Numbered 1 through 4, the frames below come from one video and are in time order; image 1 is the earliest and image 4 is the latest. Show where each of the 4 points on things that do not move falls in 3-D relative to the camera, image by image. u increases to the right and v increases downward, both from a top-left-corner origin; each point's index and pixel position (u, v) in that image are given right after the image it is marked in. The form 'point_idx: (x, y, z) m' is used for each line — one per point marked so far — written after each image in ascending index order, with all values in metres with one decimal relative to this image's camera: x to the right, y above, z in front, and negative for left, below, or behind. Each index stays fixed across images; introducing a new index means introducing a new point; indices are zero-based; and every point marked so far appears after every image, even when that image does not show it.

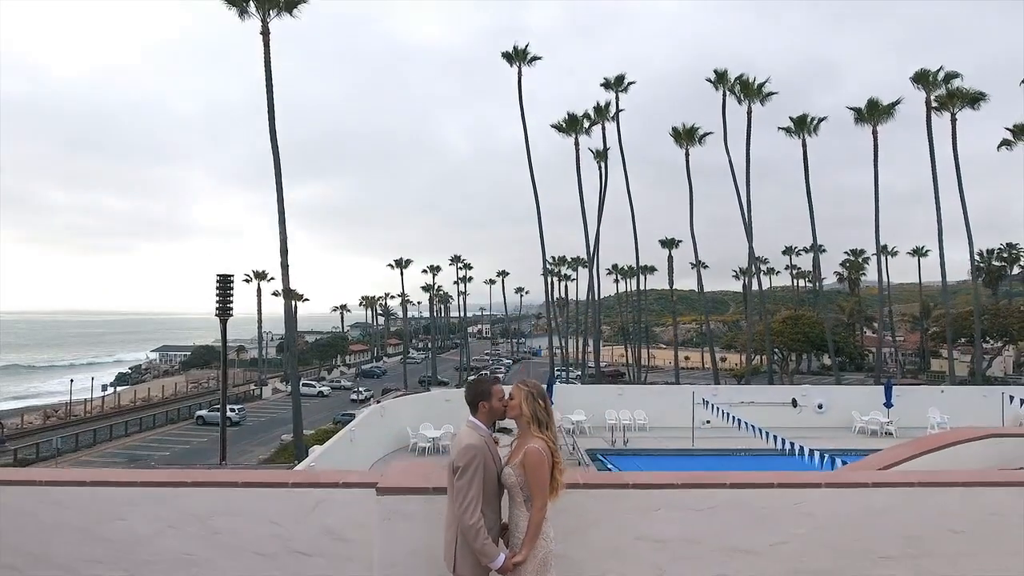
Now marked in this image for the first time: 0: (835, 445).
0: (+7.7, -3.7, +13.1) m
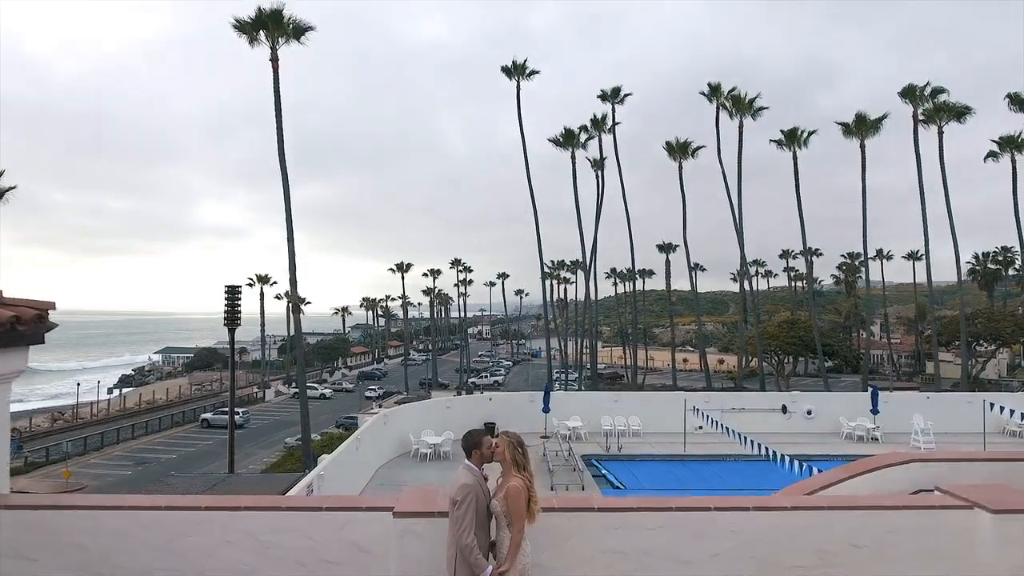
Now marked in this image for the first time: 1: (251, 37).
0: (+7.7, -4.0, +13.6) m
1: (-4.7, +4.5, +9.9) m
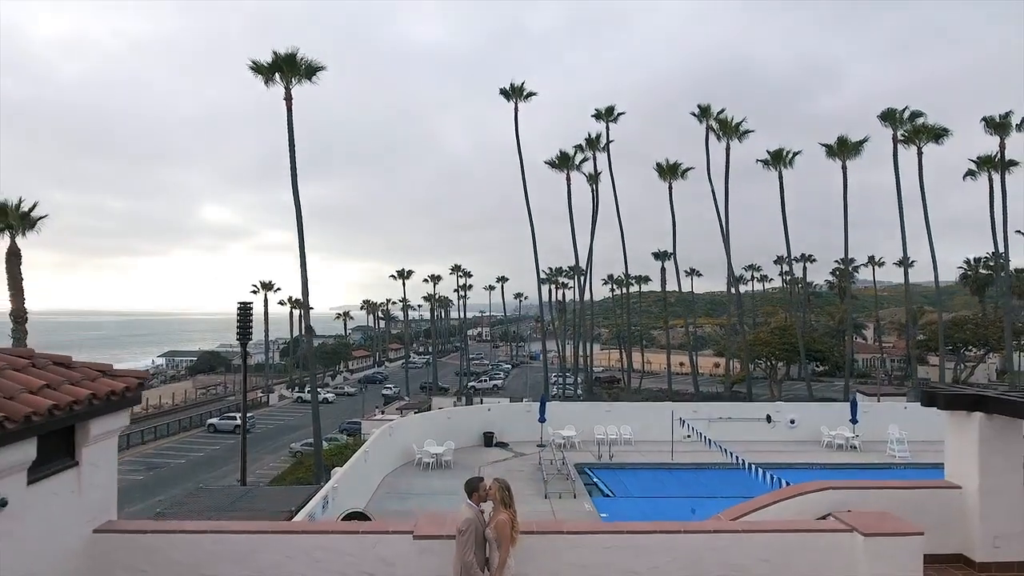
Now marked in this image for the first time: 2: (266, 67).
0: (+7.6, -4.4, +14.4) m
1: (-4.8, +4.1, +10.7) m
2: (-4.8, +4.3, +10.8) m
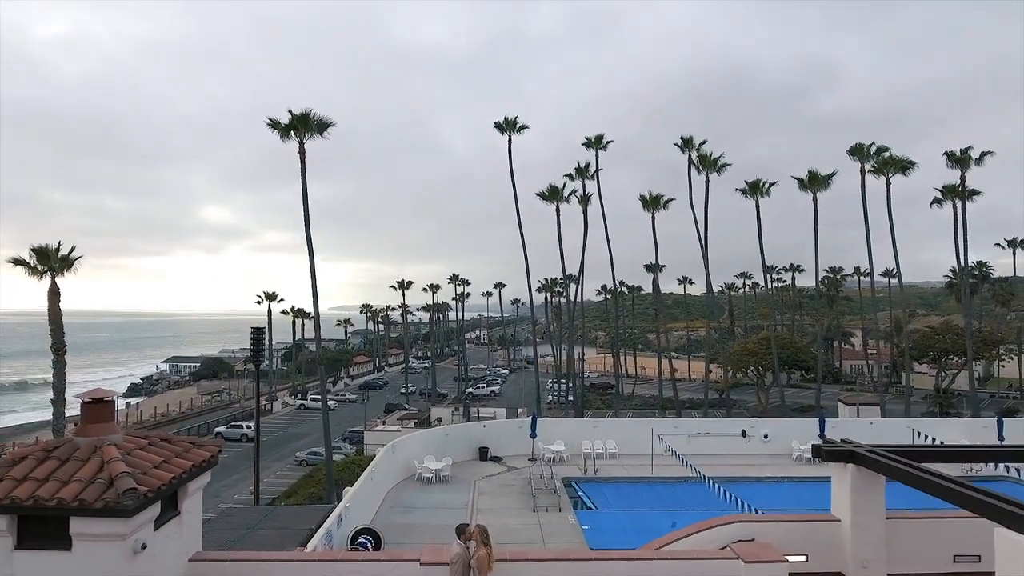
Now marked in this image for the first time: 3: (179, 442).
0: (+7.4, -5.2, +15.6) m
1: (-4.9, +3.3, +11.9) m
2: (-5.0, +3.6, +12.0) m
3: (-2.7, -1.2, +4.5) m
